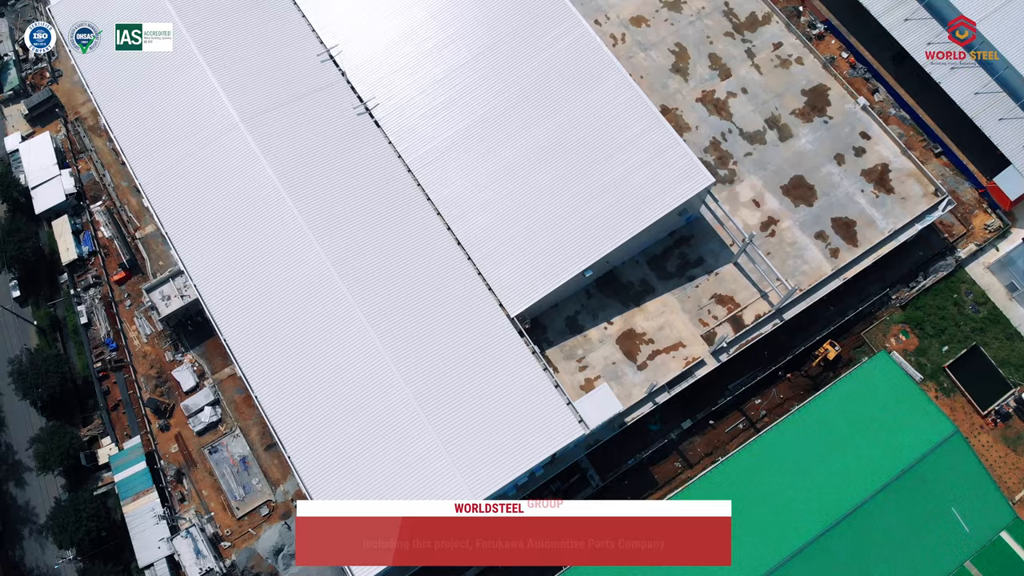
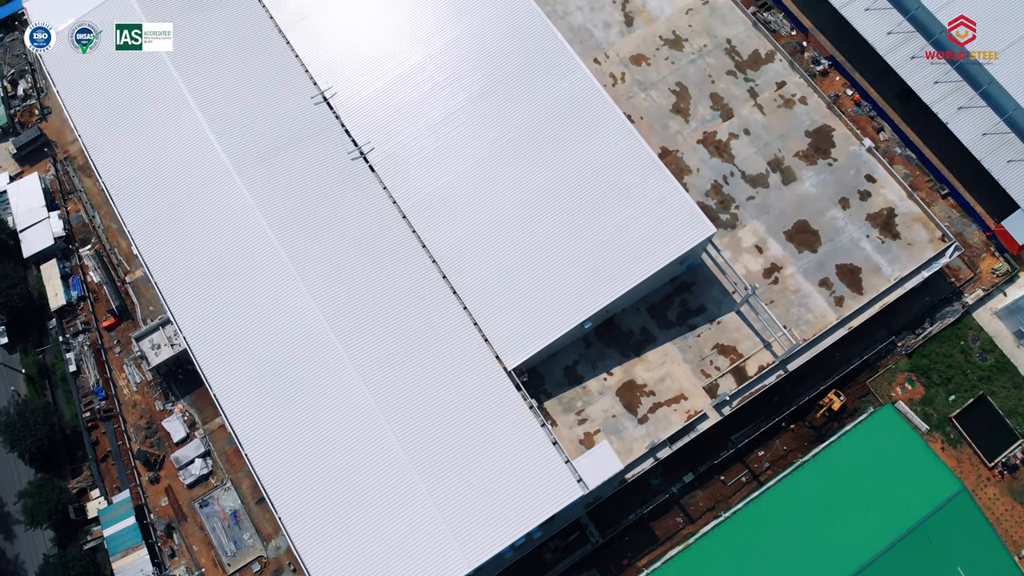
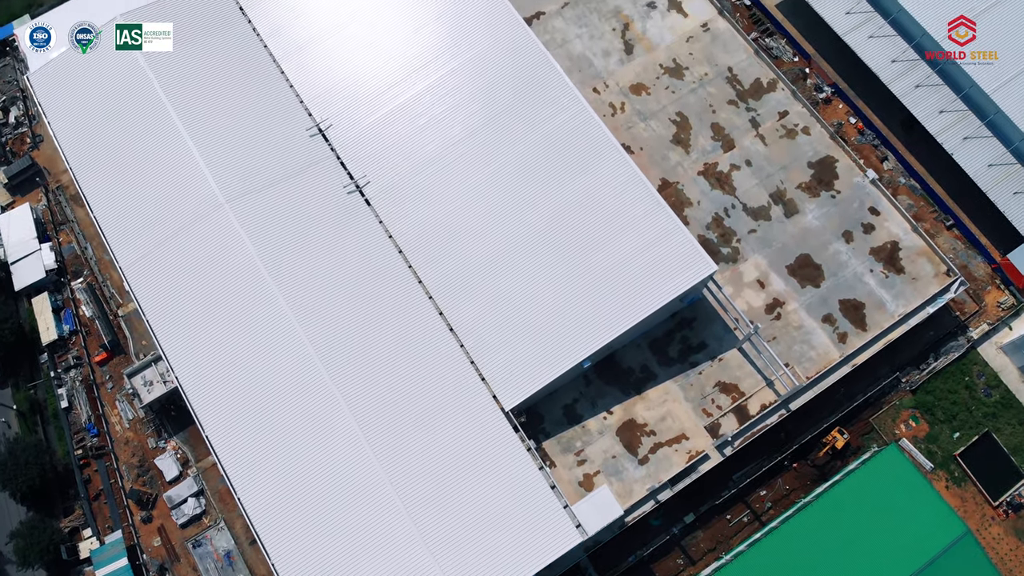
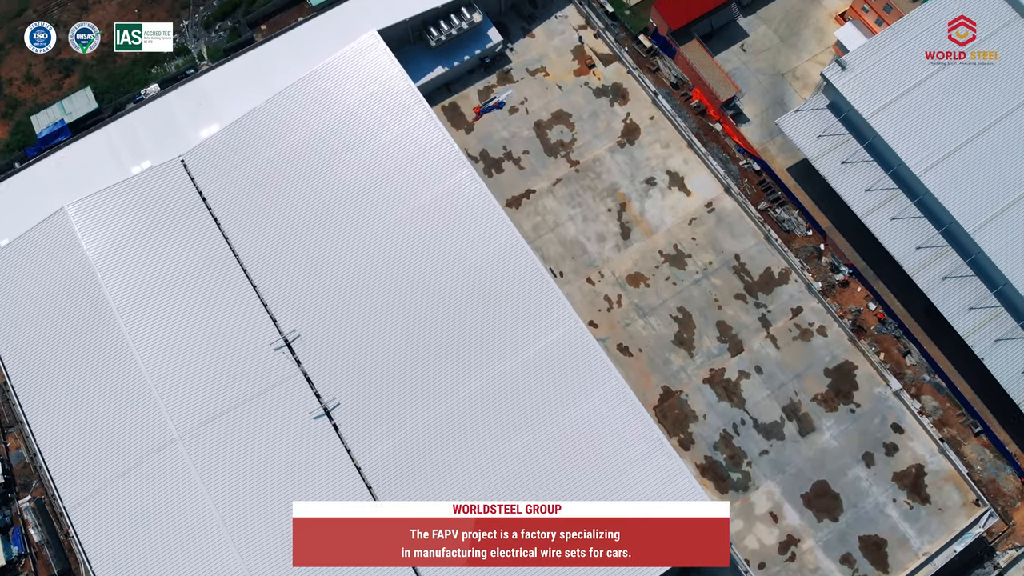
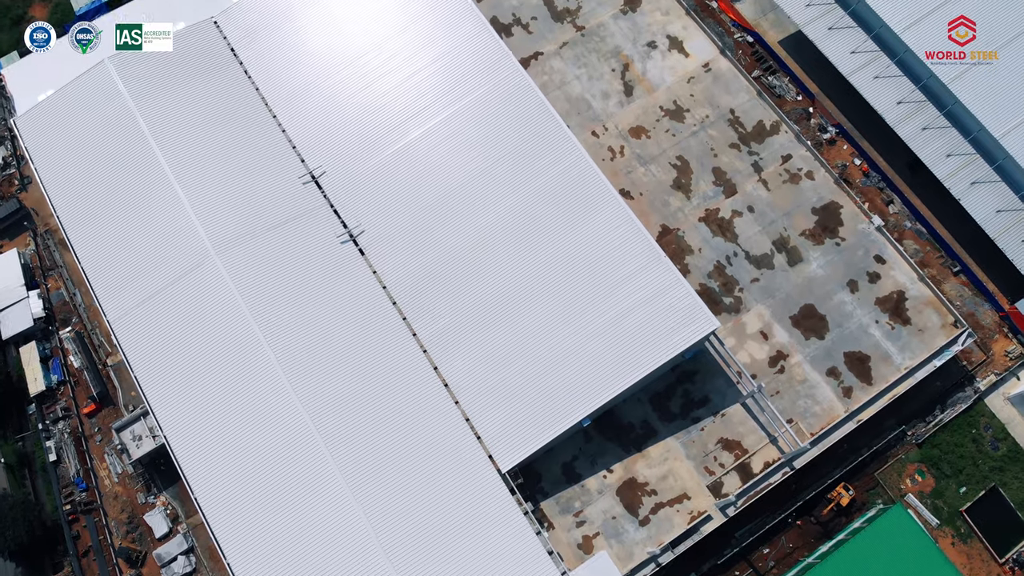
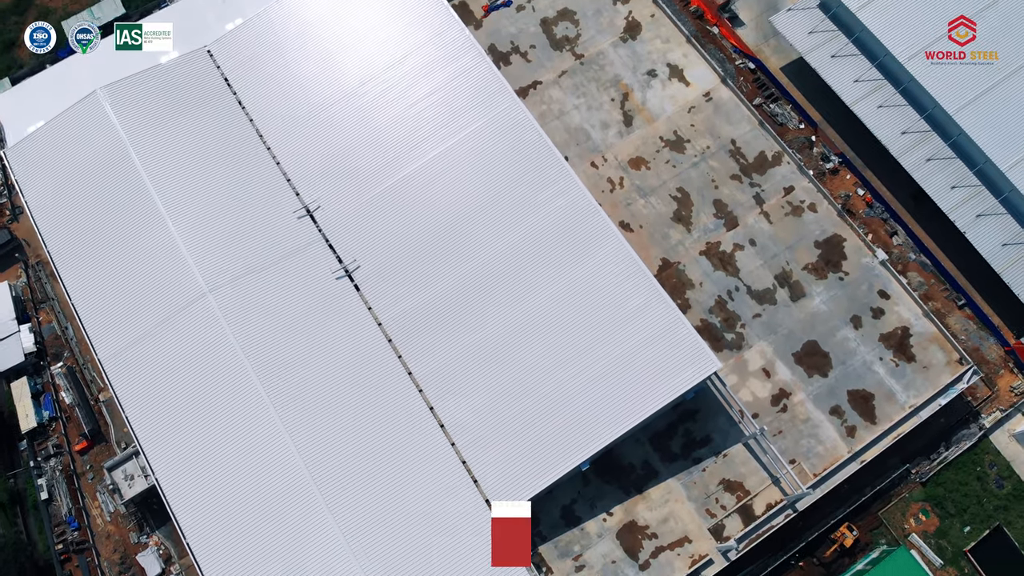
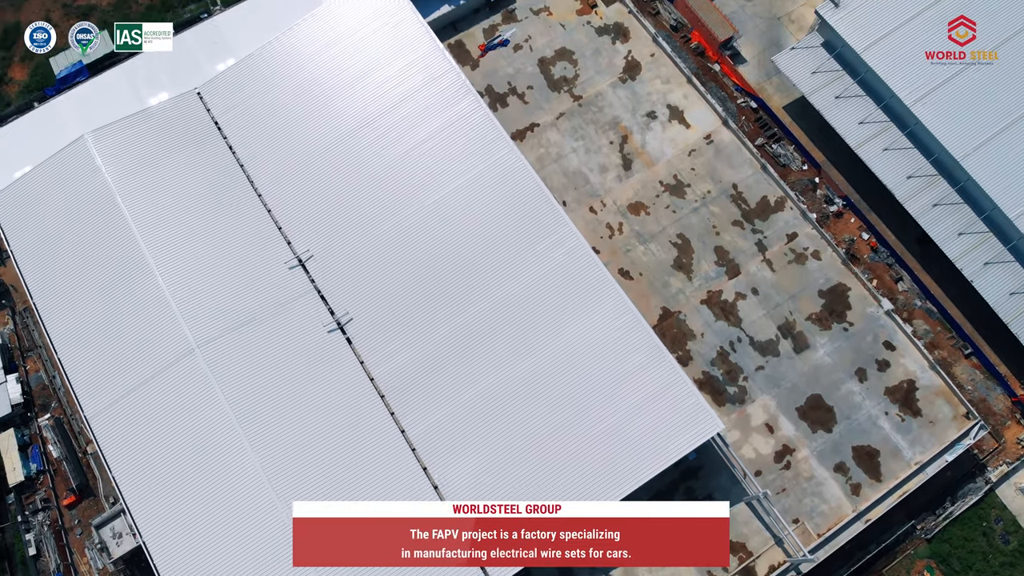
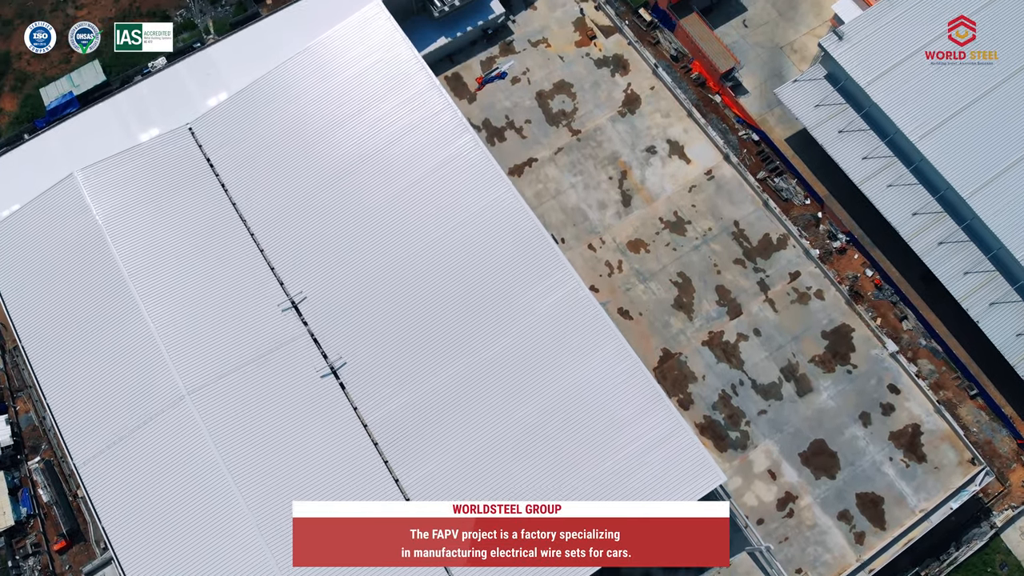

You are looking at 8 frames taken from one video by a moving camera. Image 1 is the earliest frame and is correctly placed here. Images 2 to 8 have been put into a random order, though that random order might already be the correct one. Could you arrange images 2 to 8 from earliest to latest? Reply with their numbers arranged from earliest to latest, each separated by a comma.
2, 3, 5, 6, 7, 8, 4
